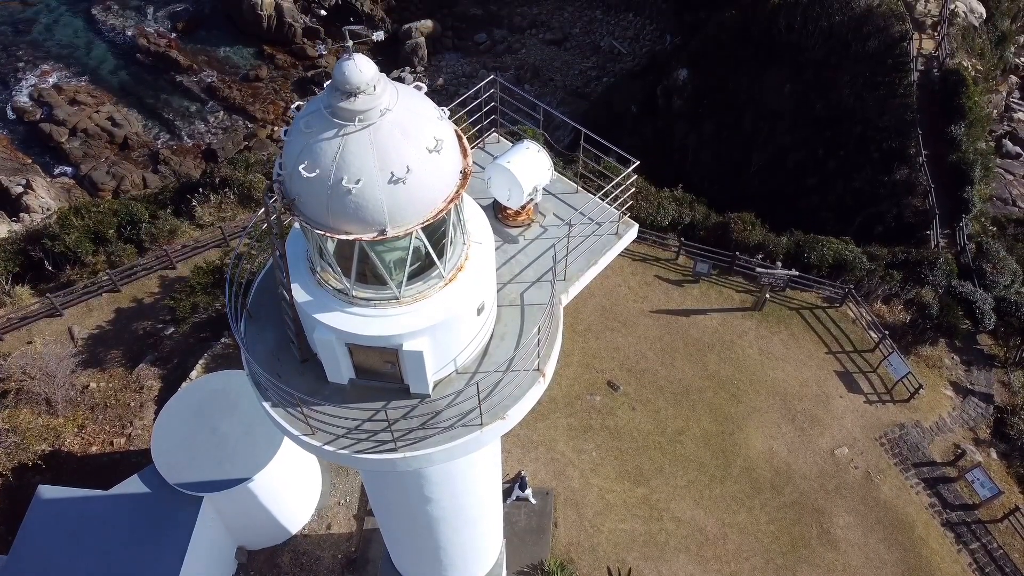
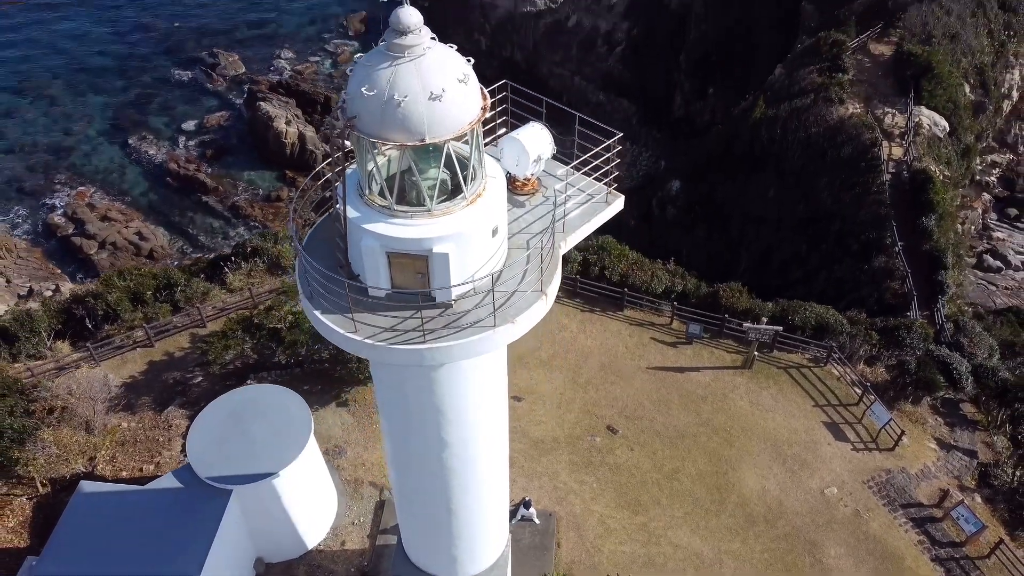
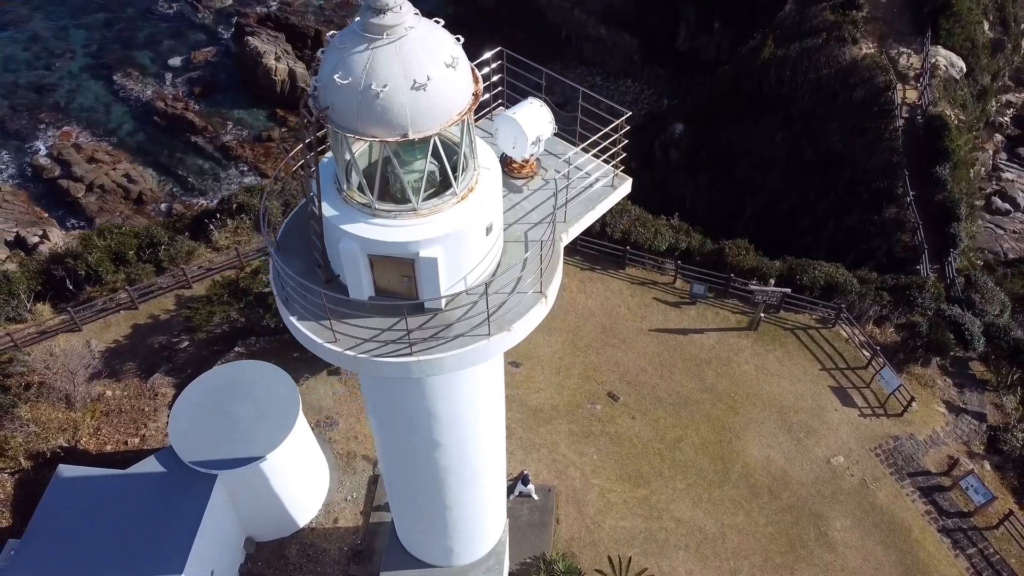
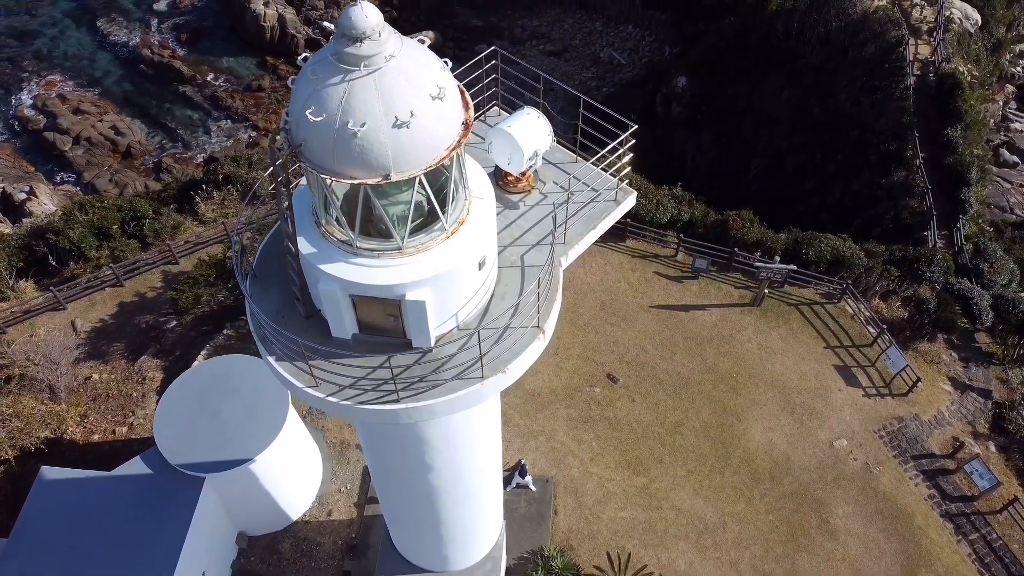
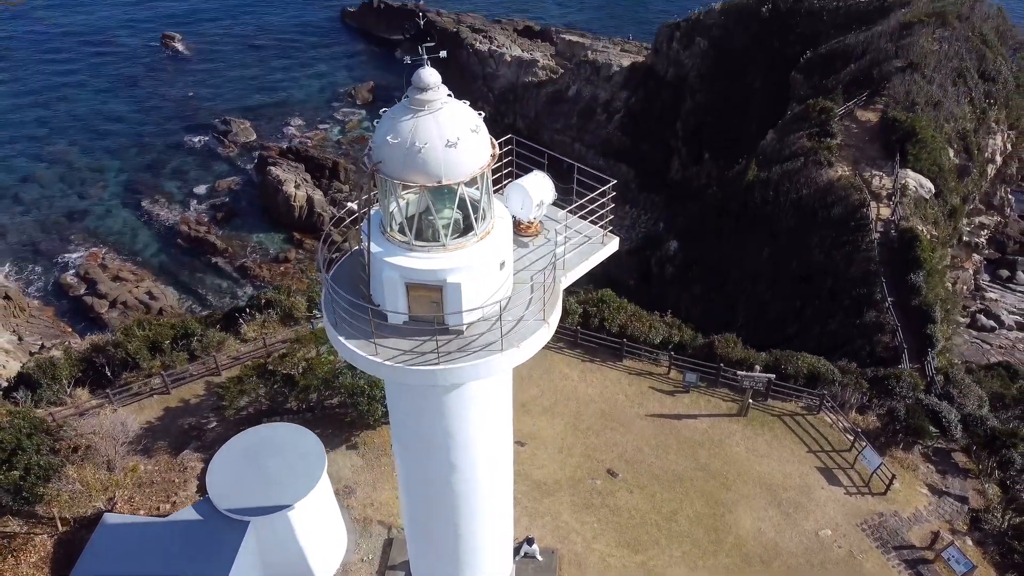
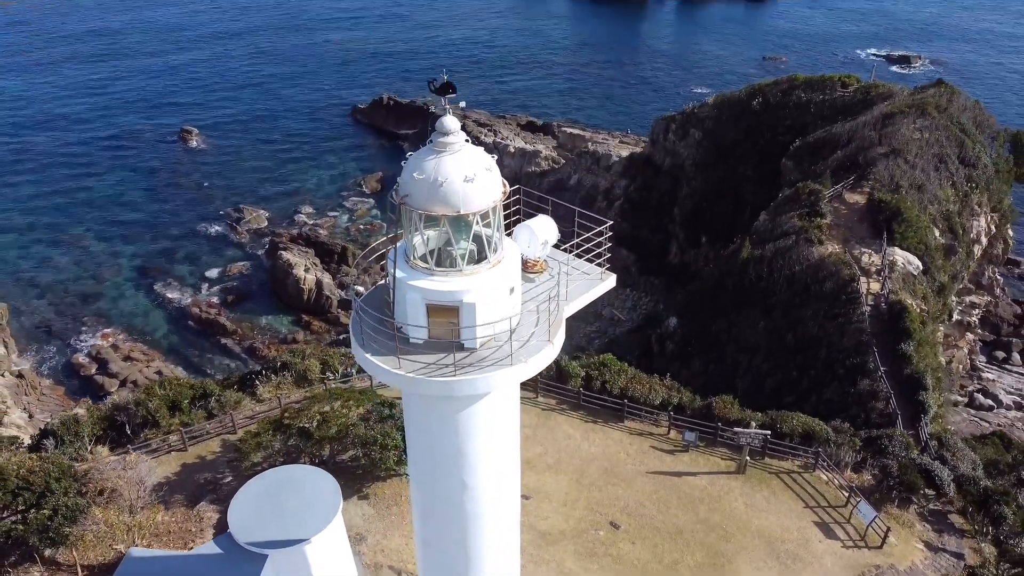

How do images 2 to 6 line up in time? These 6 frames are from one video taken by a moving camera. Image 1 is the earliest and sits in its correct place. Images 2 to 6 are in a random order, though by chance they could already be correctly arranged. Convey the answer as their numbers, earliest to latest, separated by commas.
4, 3, 2, 5, 6
